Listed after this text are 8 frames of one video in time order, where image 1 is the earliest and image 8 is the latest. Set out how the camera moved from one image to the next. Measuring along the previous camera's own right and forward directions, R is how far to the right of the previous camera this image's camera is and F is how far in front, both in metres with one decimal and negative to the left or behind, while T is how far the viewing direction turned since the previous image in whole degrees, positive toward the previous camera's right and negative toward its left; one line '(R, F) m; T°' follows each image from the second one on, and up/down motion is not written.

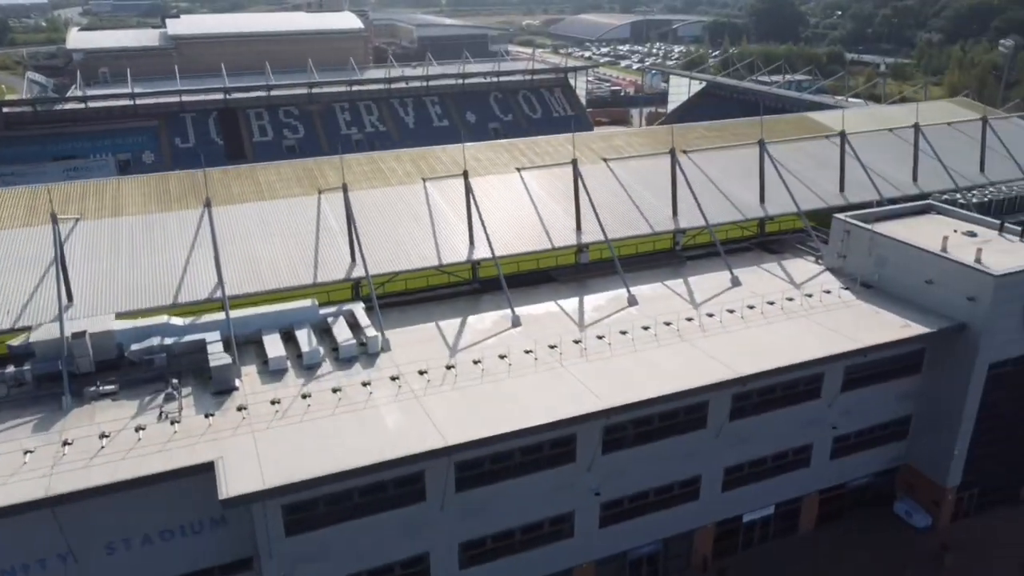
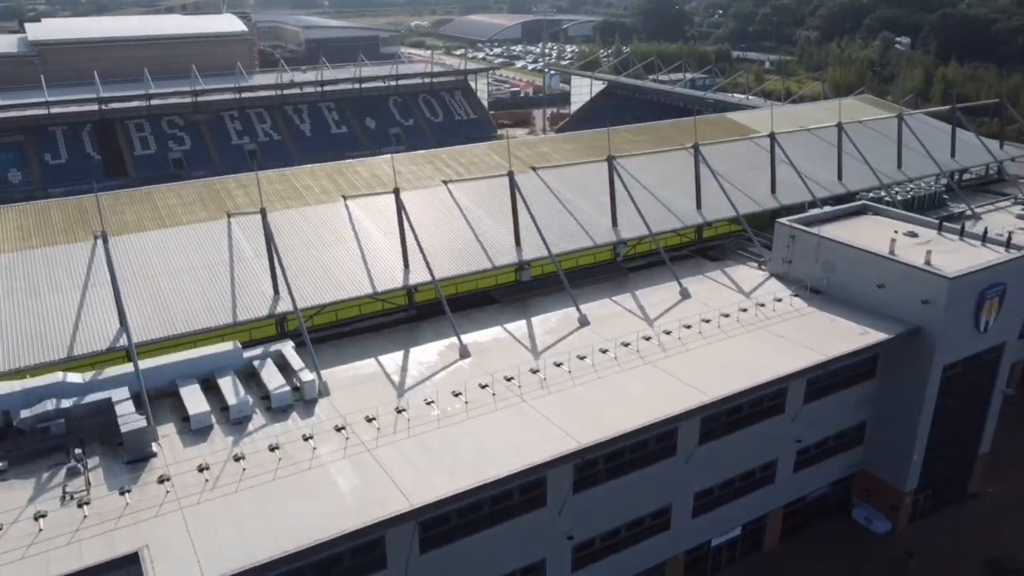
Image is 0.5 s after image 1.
(-1.2, +1.7) m; +7°
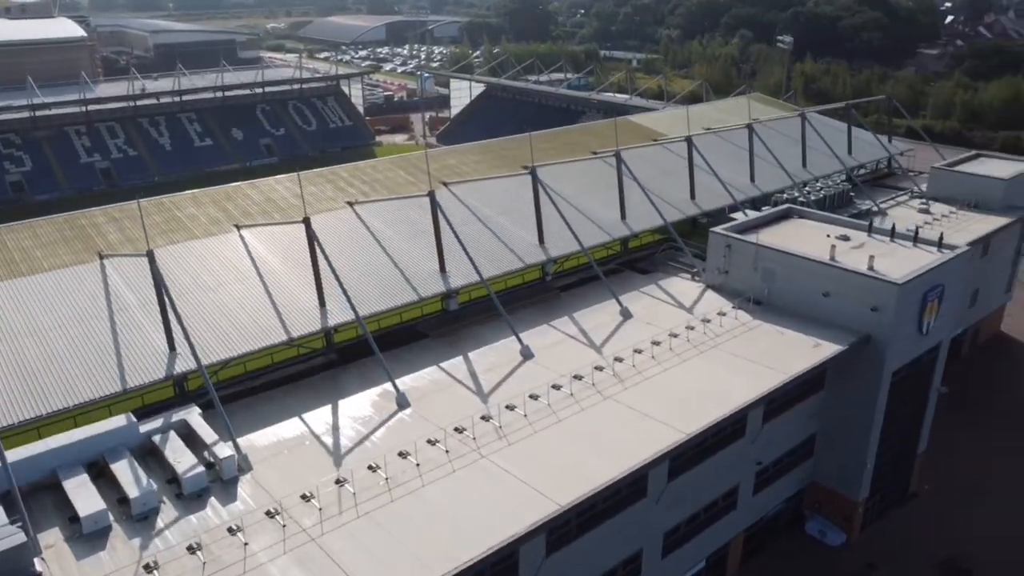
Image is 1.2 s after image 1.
(-1.4, +2.1) m; +9°
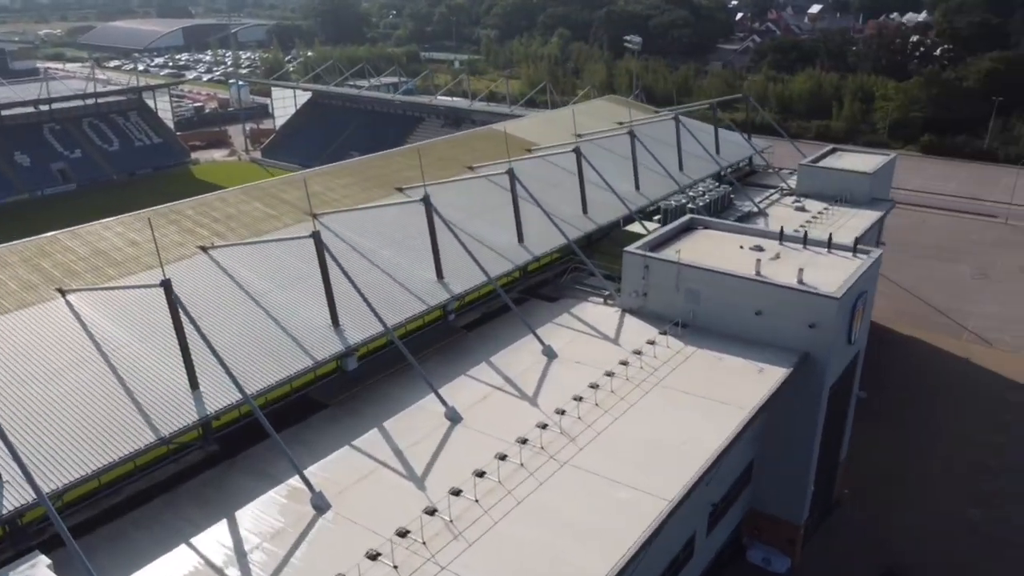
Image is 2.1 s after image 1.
(-1.8, +3.0) m; +12°
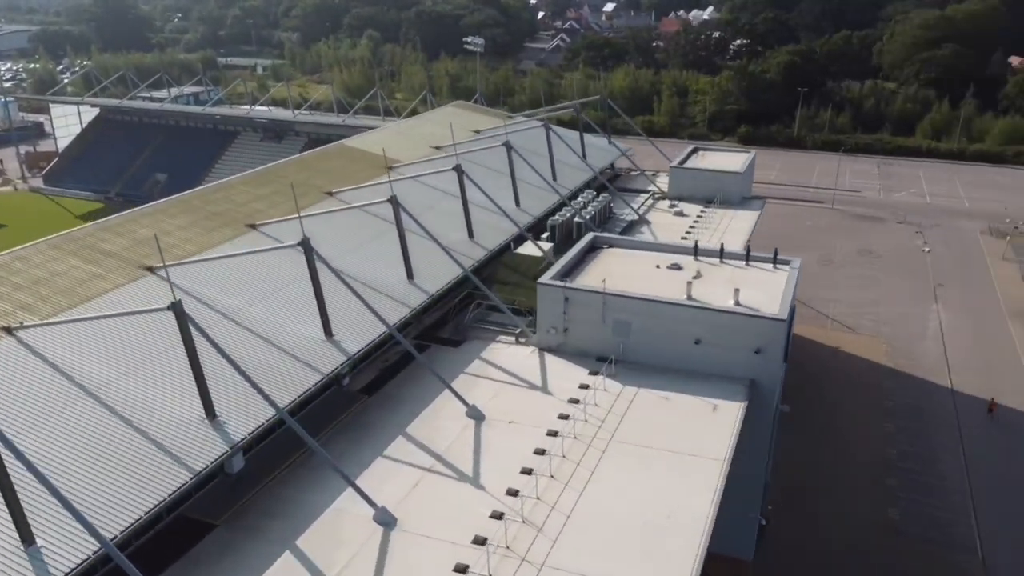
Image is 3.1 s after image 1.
(-1.8, +3.1) m; +13°
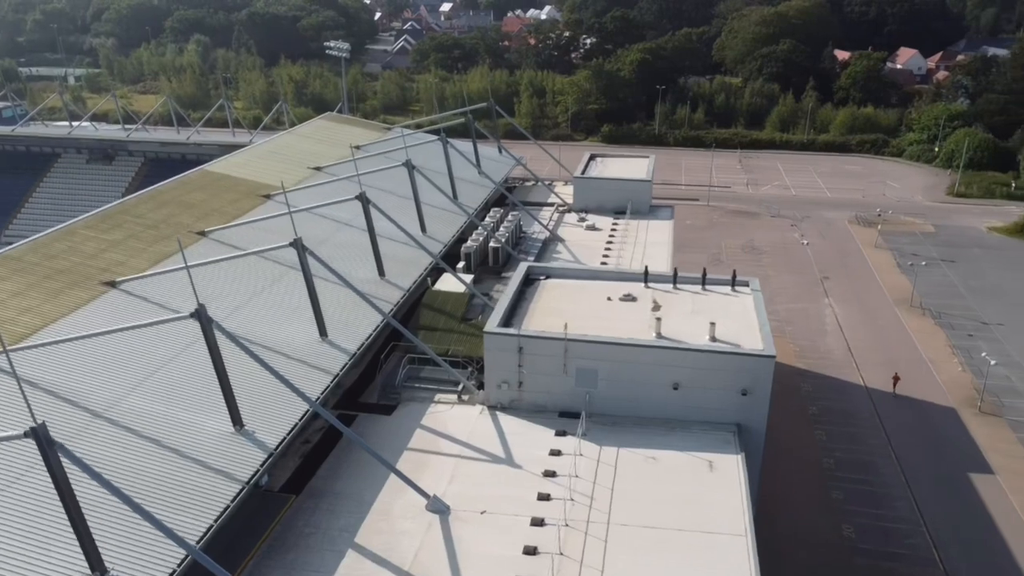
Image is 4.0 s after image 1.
(-1.7, +3.0) m; +11°
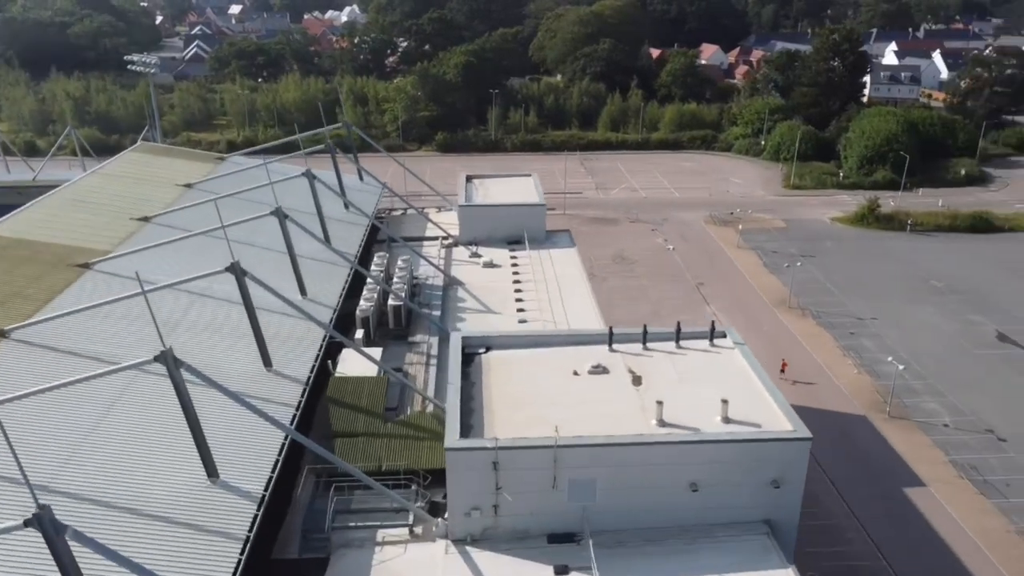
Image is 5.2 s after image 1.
(-2.0, +4.0) m; +13°
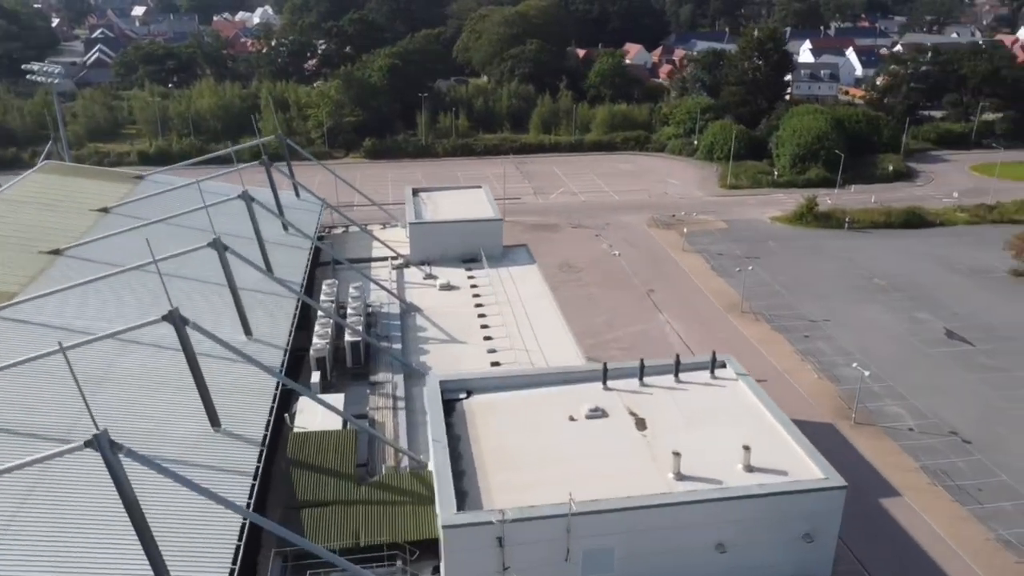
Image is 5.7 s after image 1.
(-0.9, +1.6) m; +5°
